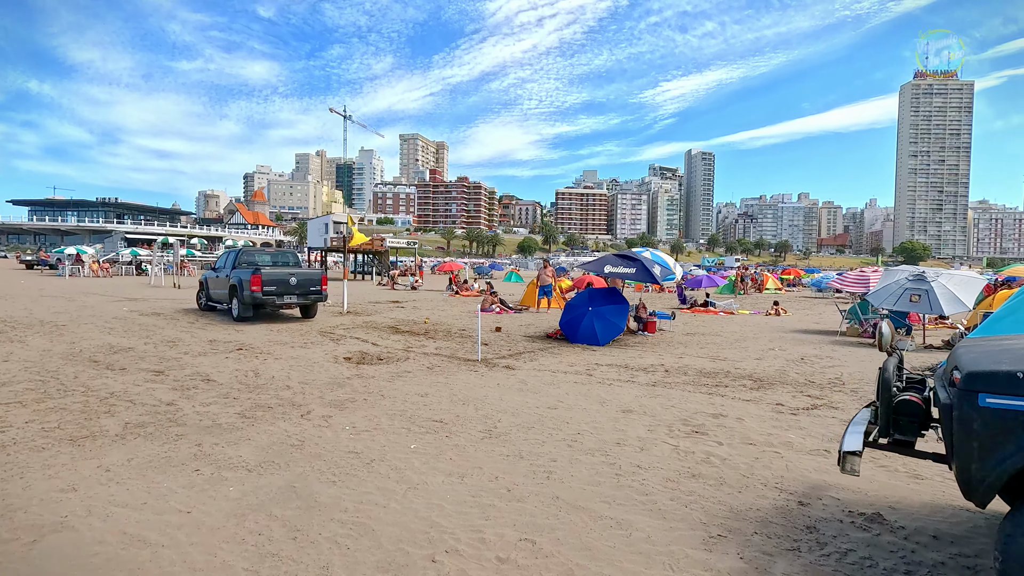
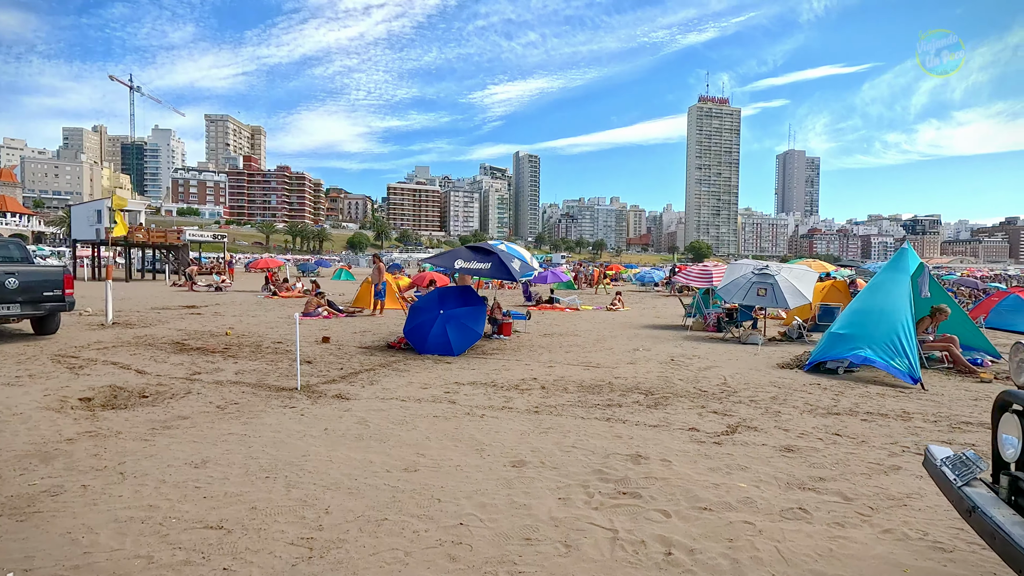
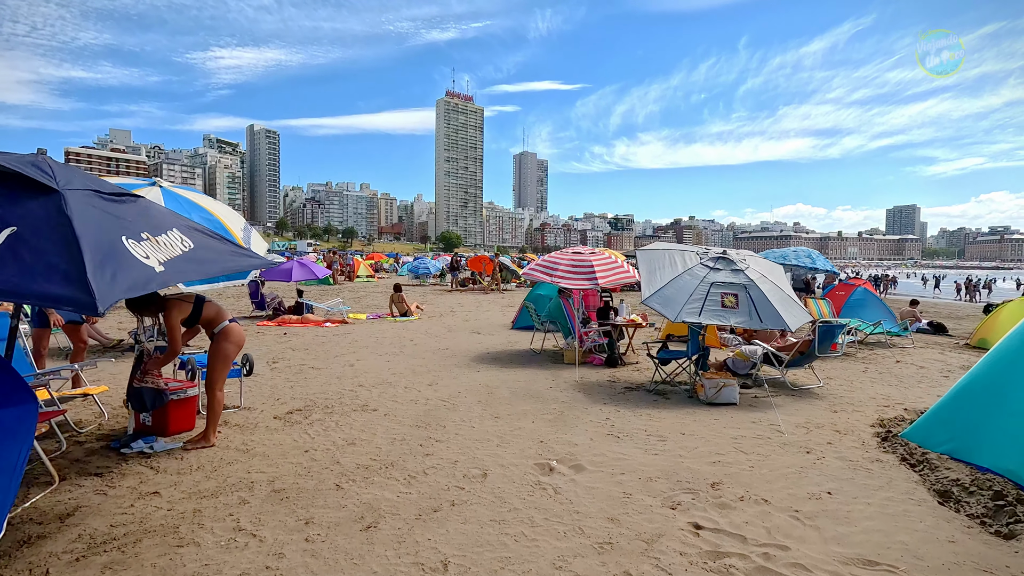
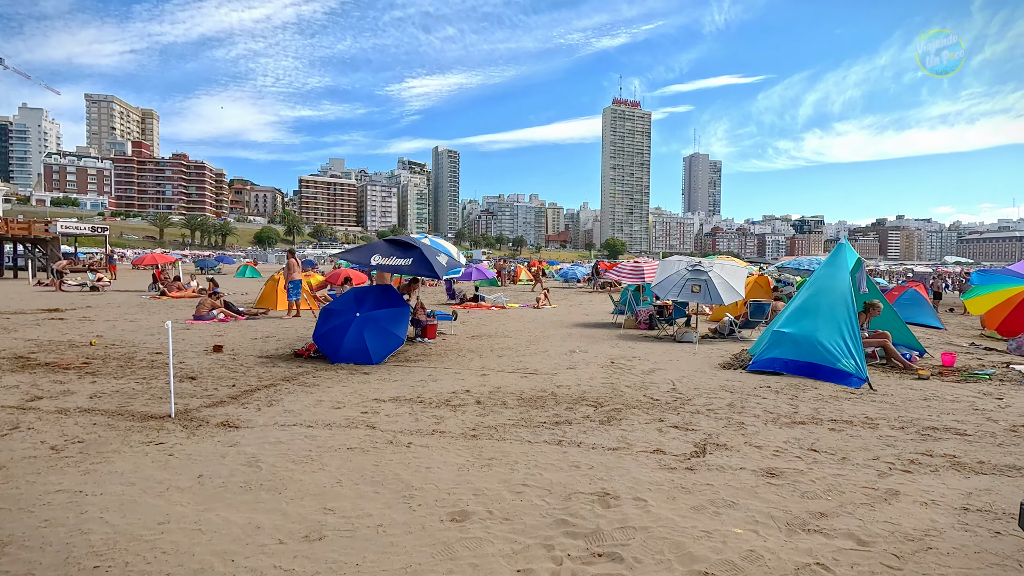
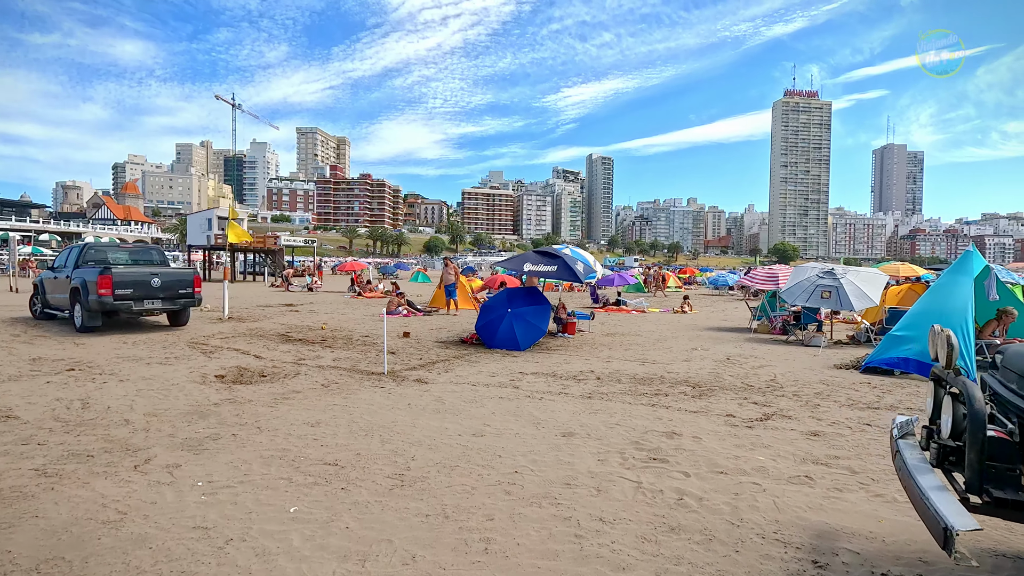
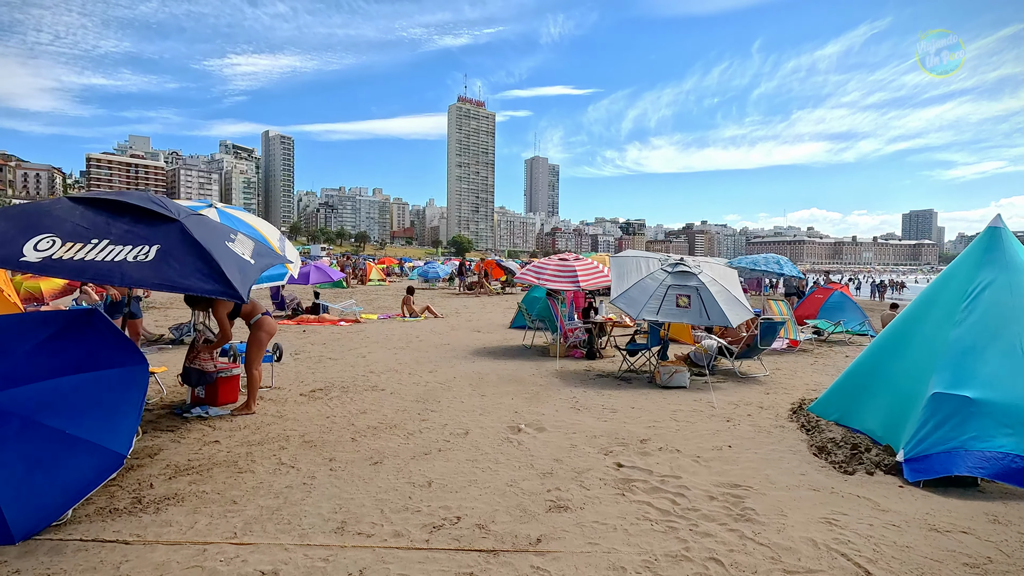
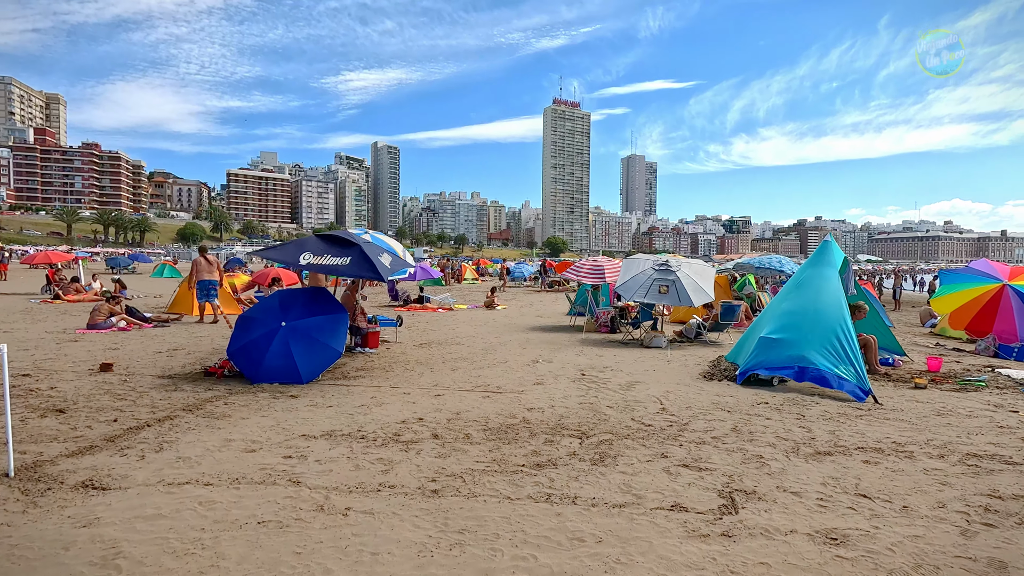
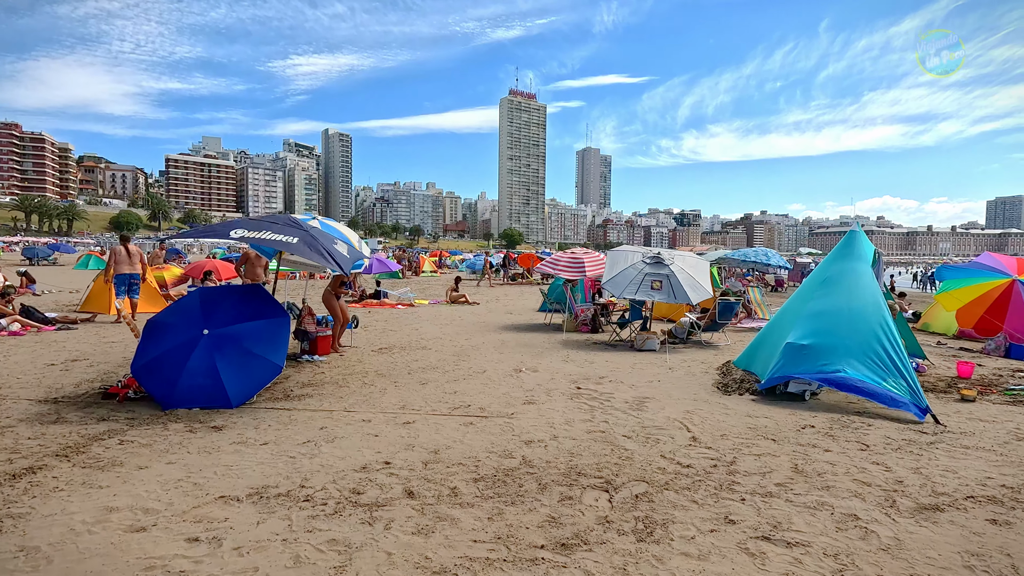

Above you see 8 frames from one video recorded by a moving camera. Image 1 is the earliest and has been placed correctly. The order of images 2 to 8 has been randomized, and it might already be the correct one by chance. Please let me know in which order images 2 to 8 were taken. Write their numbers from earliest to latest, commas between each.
5, 2, 4, 7, 8, 6, 3
